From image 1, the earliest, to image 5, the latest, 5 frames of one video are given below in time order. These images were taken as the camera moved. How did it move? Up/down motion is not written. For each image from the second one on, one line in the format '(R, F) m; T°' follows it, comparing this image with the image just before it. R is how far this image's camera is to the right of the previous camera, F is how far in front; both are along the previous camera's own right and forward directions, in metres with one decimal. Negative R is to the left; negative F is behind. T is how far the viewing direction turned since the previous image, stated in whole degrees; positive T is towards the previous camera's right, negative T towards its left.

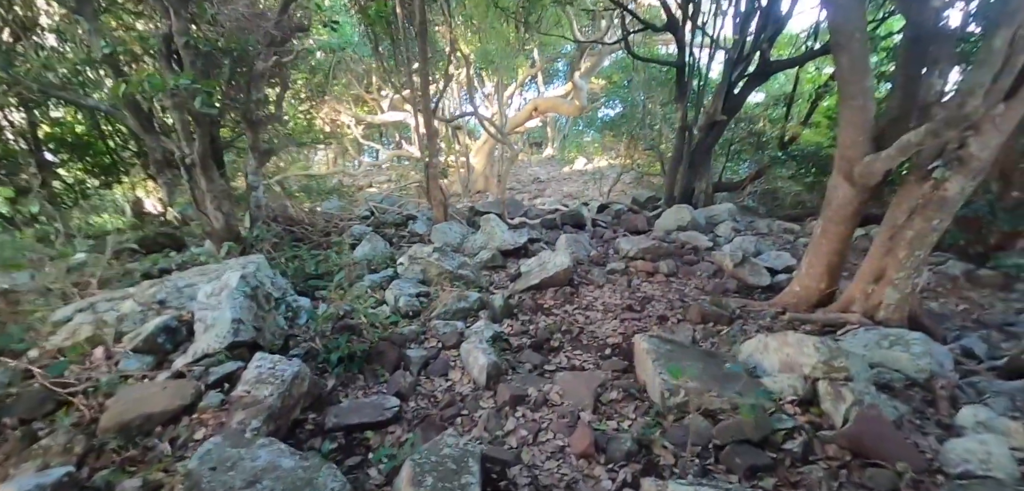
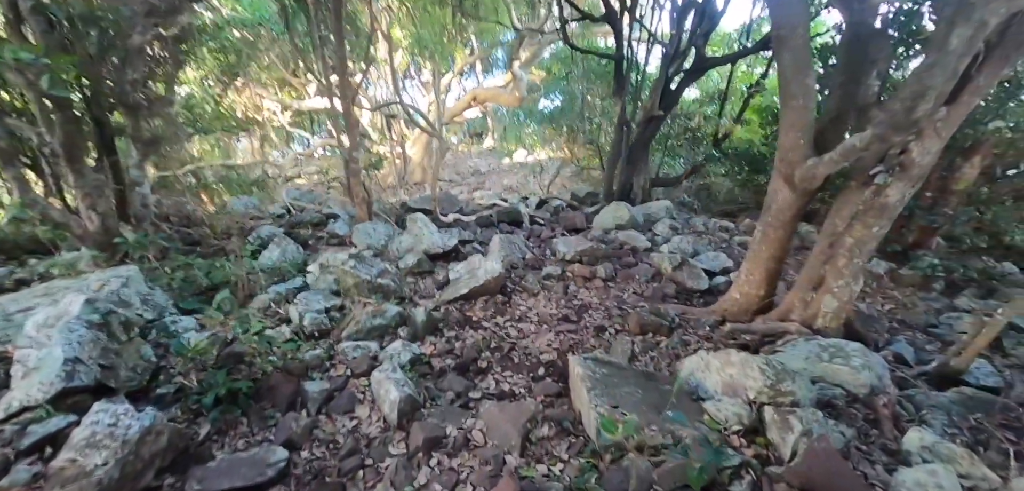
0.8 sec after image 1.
(+0.1, +0.2) m; +7°
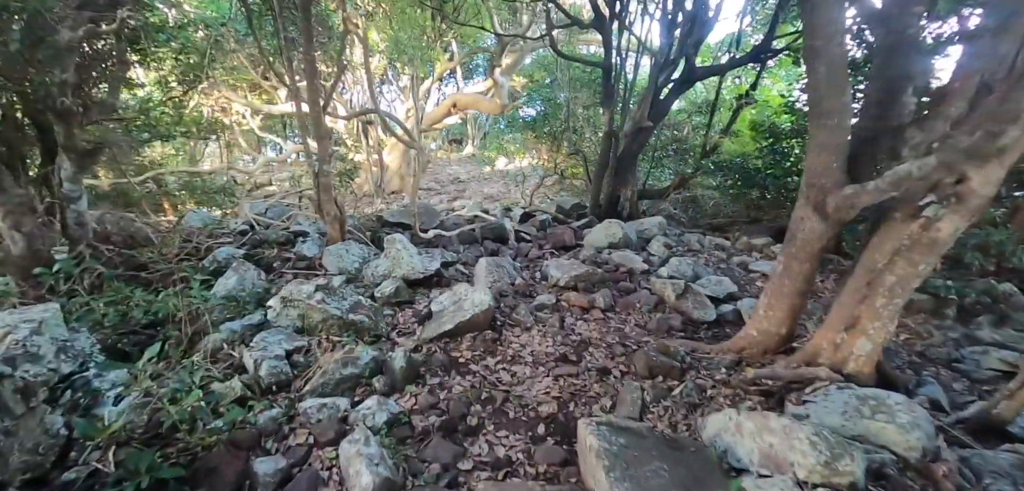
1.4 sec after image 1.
(-0.1, +0.3) m; +3°
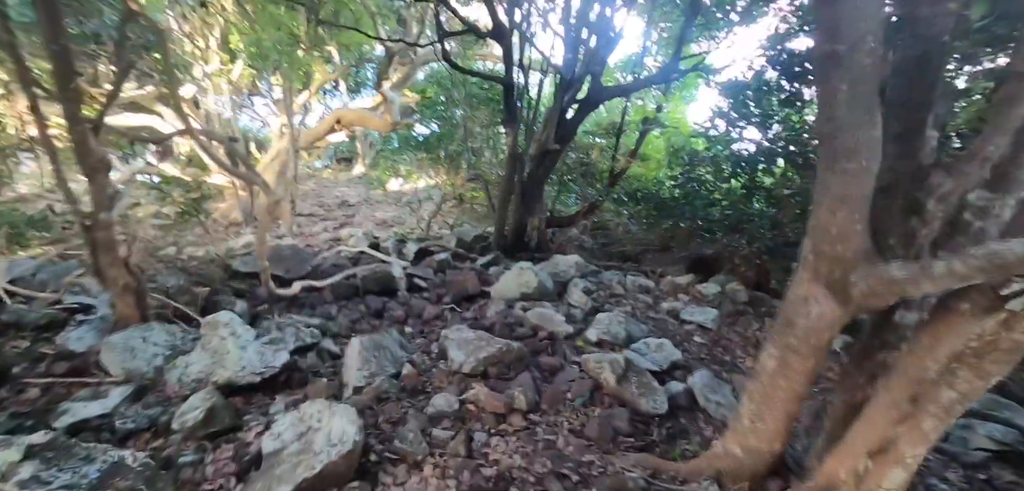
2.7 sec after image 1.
(+0.1, +0.7) m; +12°
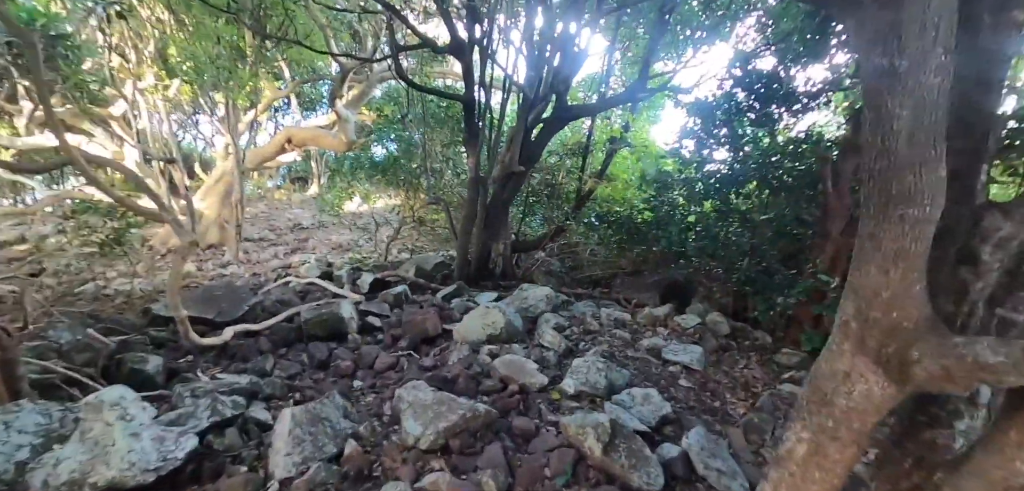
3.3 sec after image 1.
(0.0, +0.3) m; +4°
